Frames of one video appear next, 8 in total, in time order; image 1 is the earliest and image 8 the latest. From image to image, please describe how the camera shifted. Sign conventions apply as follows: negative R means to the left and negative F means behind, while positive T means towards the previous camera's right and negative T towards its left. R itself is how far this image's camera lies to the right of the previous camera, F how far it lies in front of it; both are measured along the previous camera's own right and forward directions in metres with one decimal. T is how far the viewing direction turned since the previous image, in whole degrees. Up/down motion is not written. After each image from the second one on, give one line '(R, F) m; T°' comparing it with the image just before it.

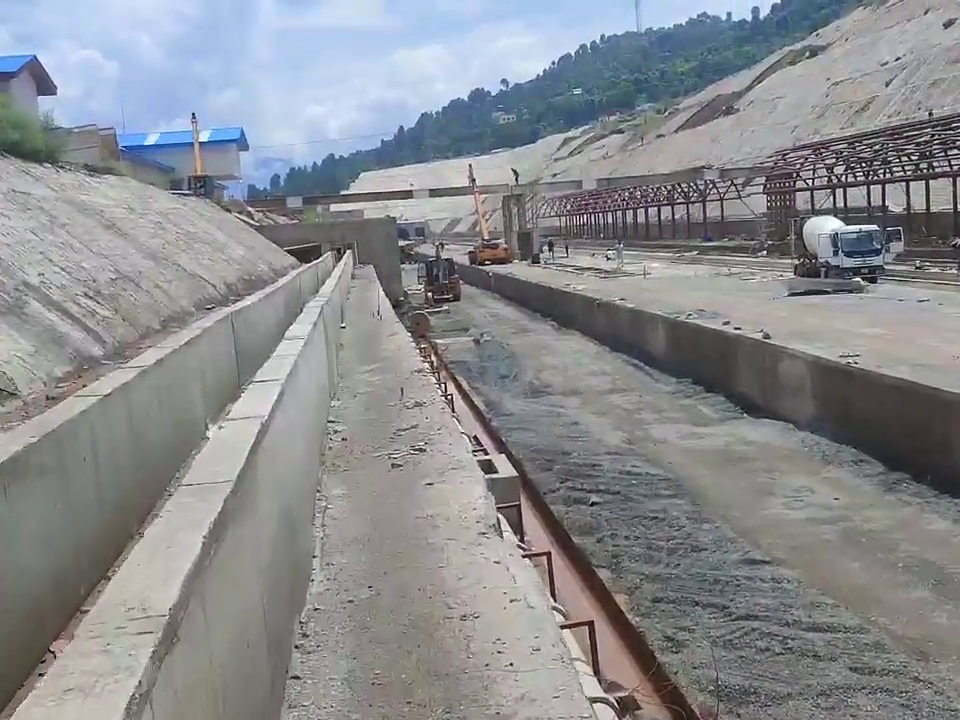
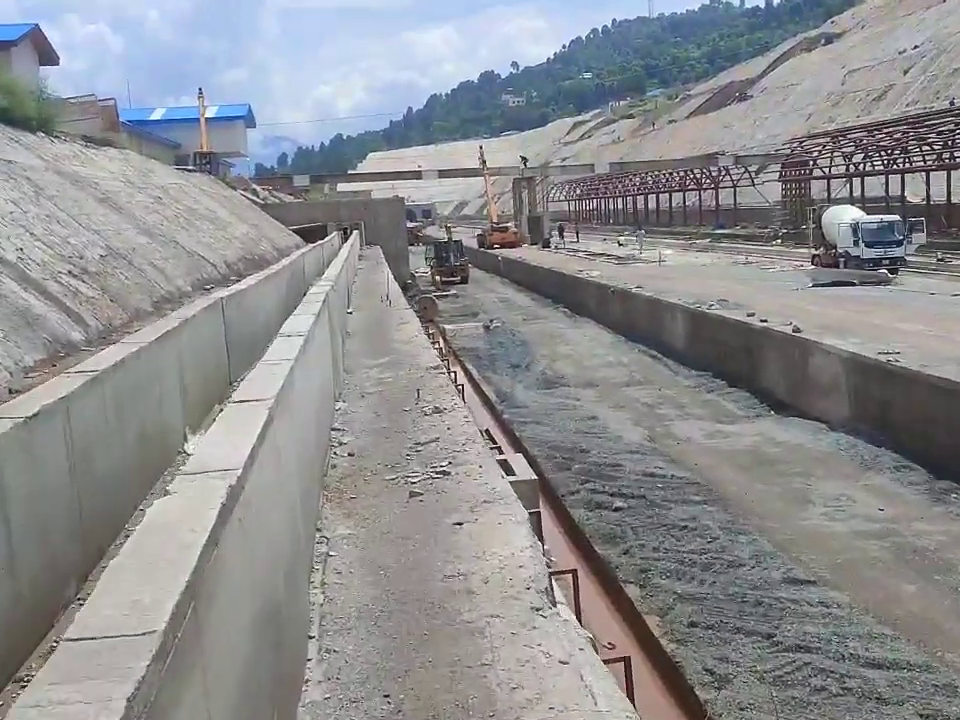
(-0.1, +0.8) m; 0°
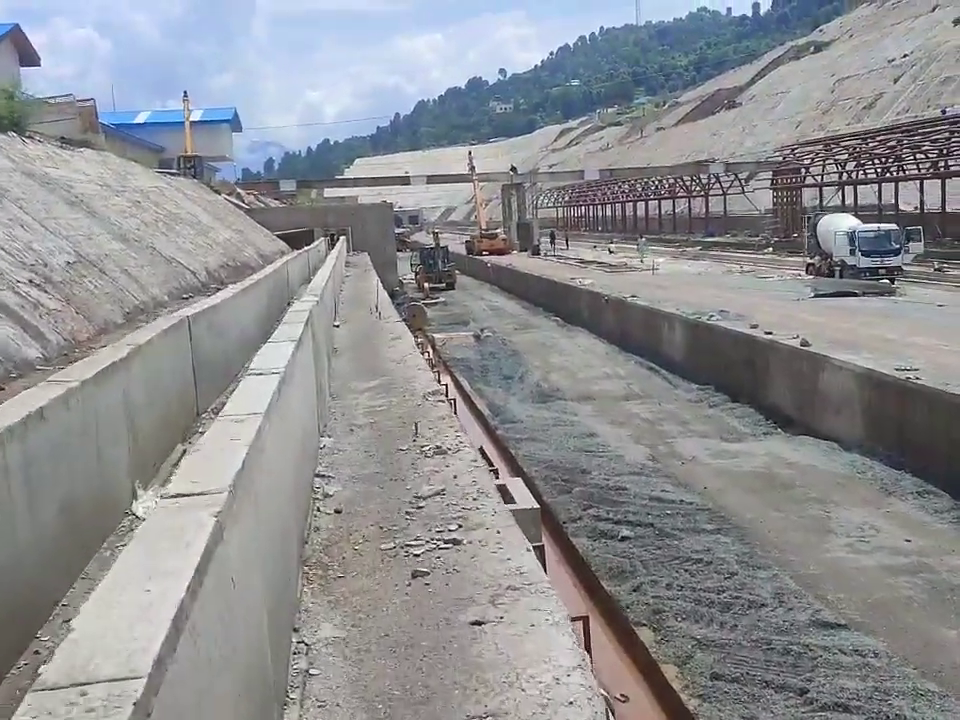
(-0.1, +0.7) m; +1°
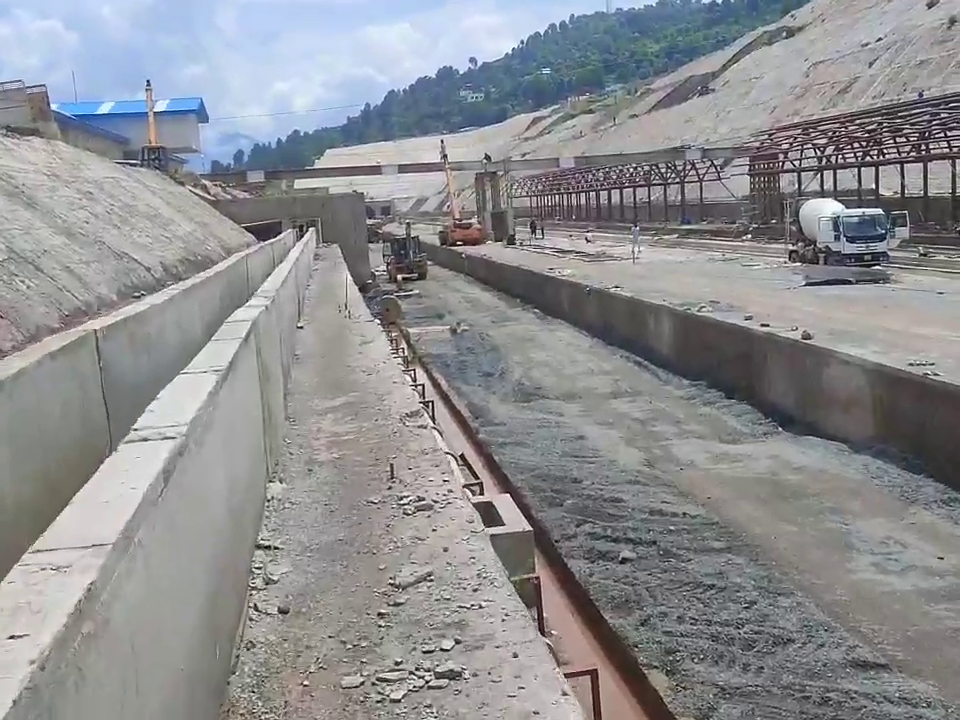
(-0.1, +1.0) m; +1°
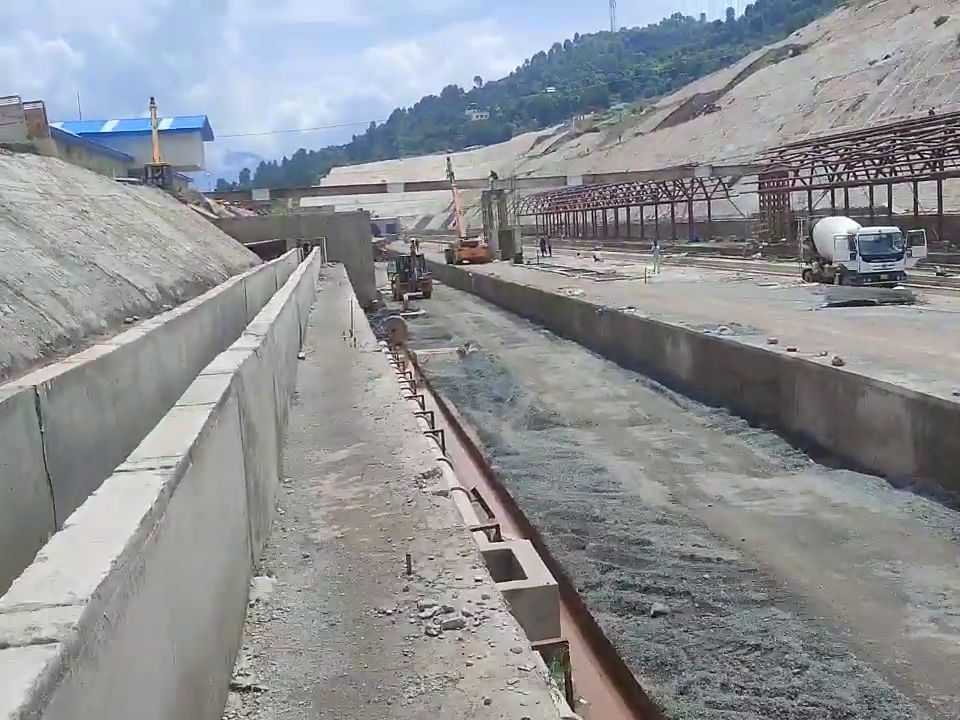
(-0.1, +0.7) m; 0°
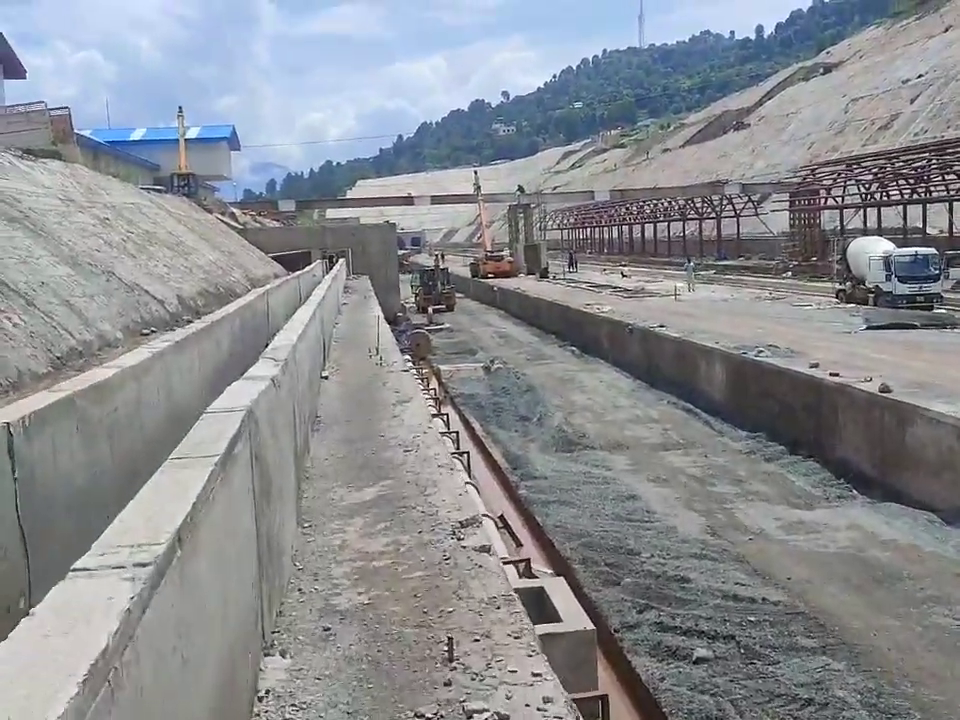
(-0.1, +0.5) m; -1°
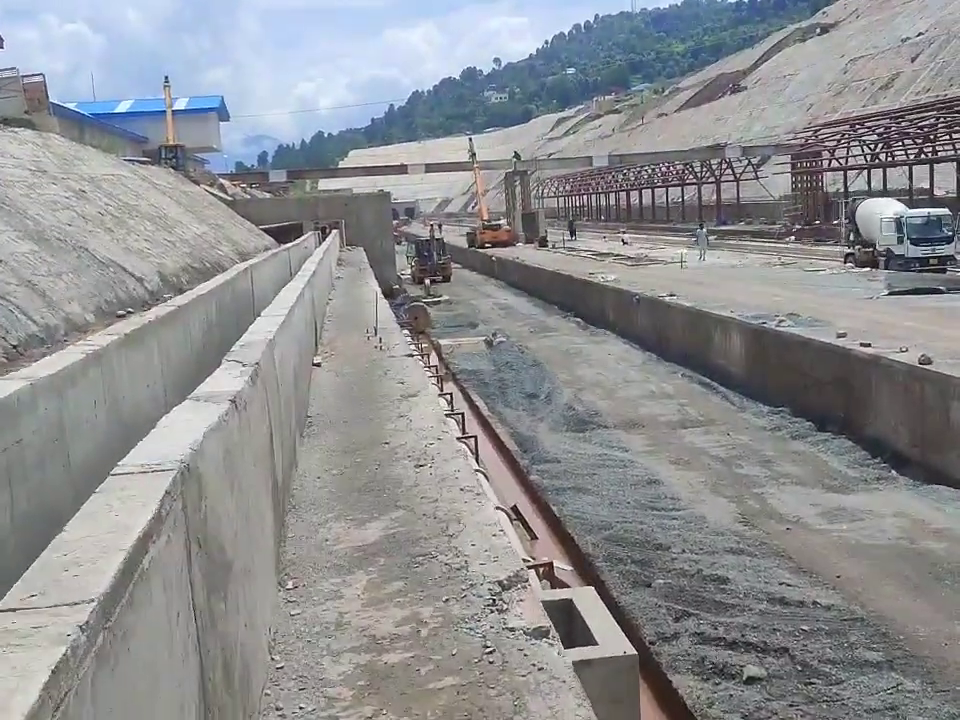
(-0.1, +0.9) m; 0°
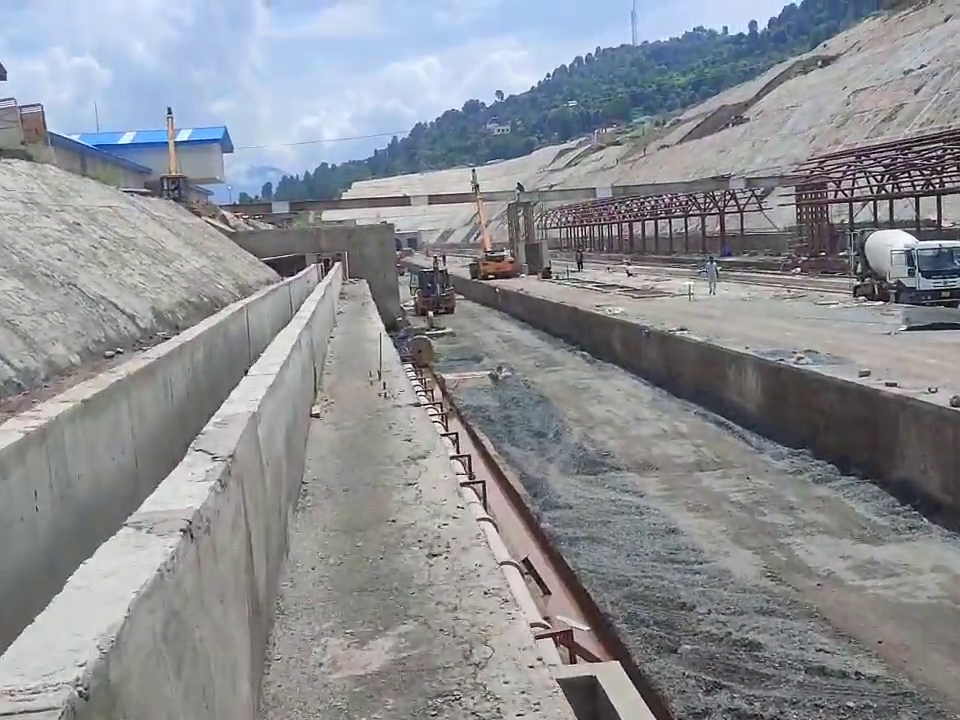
(-0.1, +0.6) m; 0°
